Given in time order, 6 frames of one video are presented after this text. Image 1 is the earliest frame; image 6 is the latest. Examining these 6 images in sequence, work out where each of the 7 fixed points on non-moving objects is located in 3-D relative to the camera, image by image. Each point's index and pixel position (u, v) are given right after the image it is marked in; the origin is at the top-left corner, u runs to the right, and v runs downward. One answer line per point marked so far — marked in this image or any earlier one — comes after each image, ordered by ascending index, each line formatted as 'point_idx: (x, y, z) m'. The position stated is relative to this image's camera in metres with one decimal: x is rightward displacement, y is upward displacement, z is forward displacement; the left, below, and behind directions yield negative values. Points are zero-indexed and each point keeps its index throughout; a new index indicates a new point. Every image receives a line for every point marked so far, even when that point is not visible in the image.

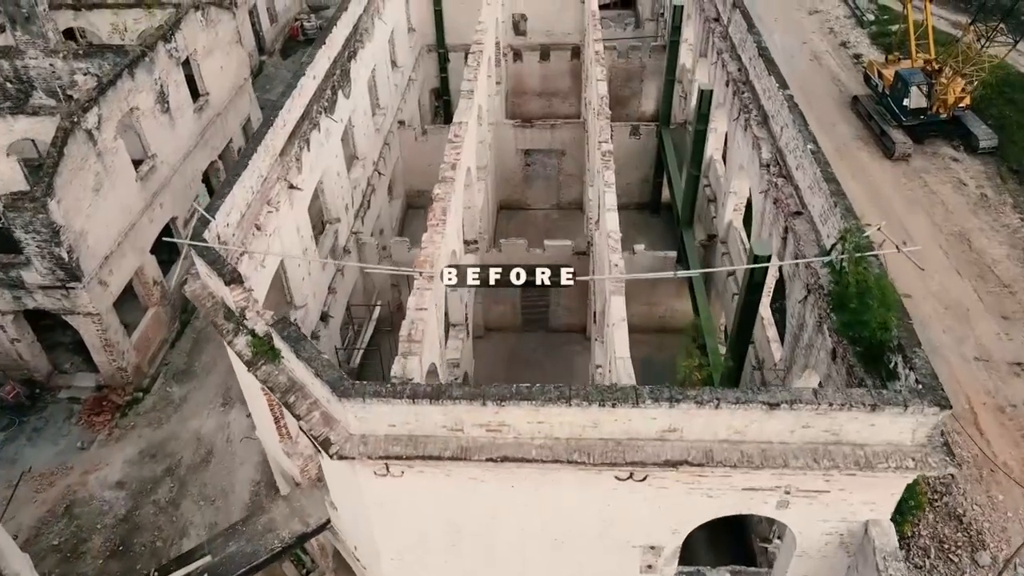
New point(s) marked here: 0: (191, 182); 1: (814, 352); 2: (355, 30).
0: (-8.0, +2.6, +19.2) m
1: (+3.8, -0.8, +9.6) m
2: (-3.4, +5.6, +16.7) m
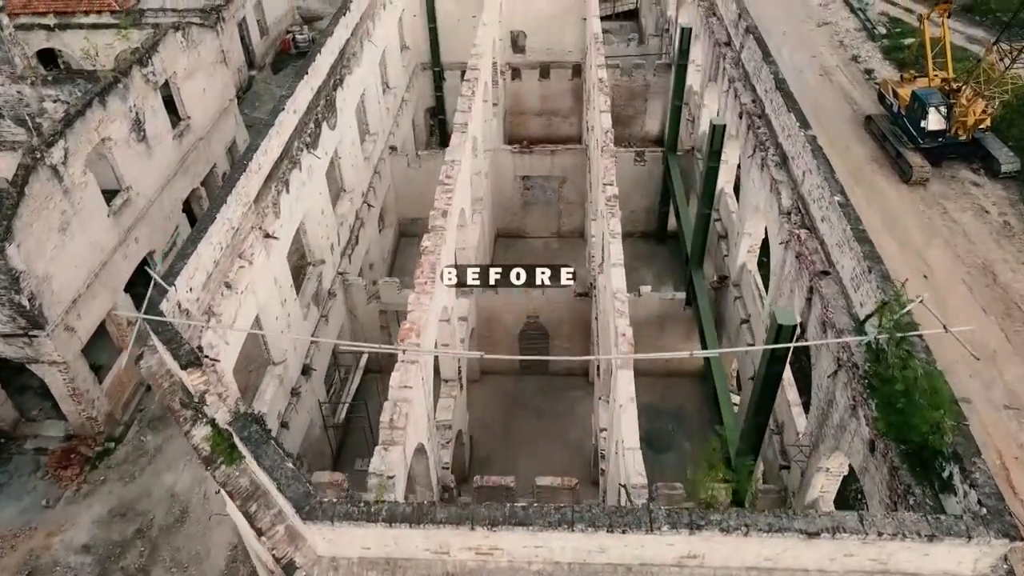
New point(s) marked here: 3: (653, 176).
0: (-8.1, +1.8, +18.1) m
1: (+3.7, -1.7, +8.6) m
2: (-3.5, +4.8, +15.7) m
3: (+3.5, +2.8, +19.2) m
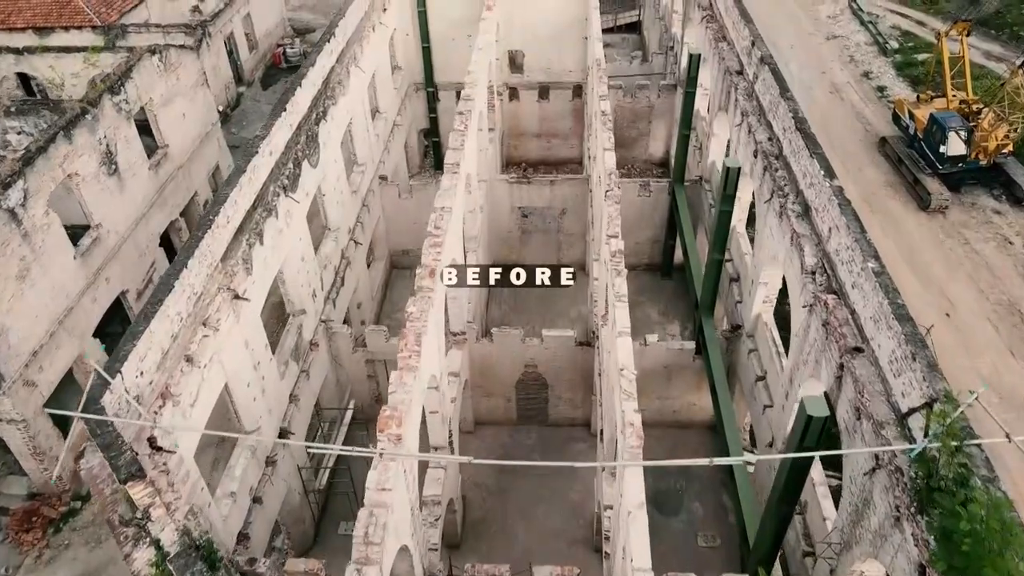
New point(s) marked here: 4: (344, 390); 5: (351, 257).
0: (-8.1, +0.9, +17.0) m
1: (+3.7, -2.6, +7.5) m
2: (-3.5, +3.9, +14.6) m
3: (+3.5, +1.9, +18.1) m
4: (-3.3, -2.0, +14.8) m
5: (-3.3, +0.6, +15.8) m
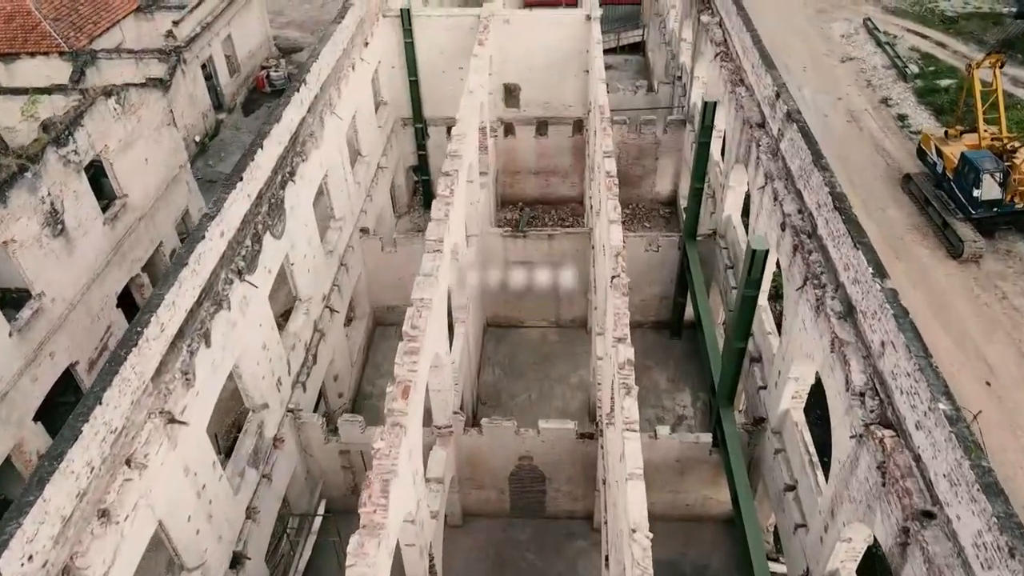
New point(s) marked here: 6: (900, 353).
0: (-8.3, -0.5, +15.4) m
1: (+3.6, -3.9, +5.8) m
2: (-3.7, +2.5, +12.9) m
3: (+3.3, +0.5, +16.5) m
4: (-3.4, -3.3, +13.2) m
5: (-3.4, -0.7, +14.1) m
6: (+4.0, -0.7, +7.8) m
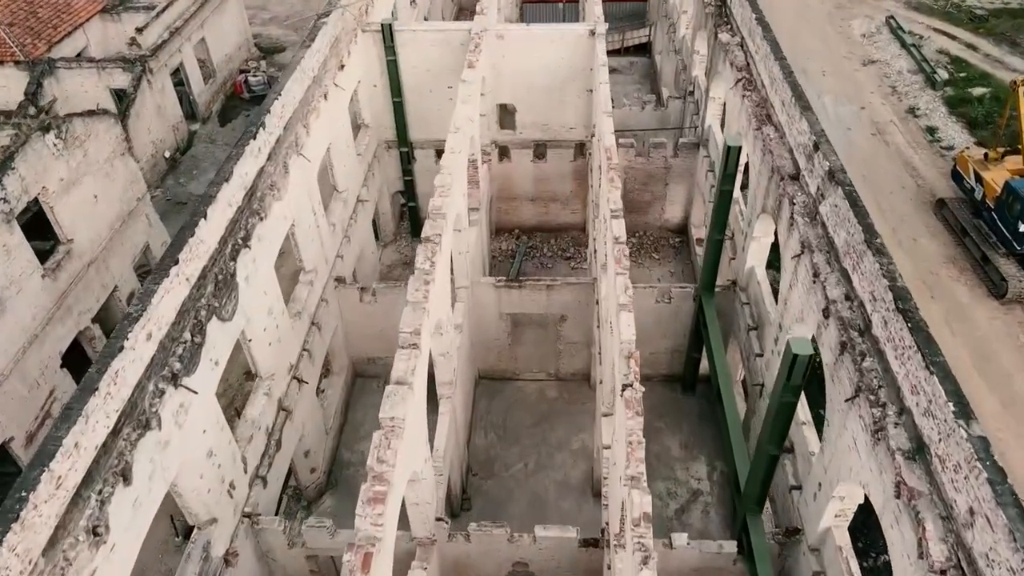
0: (-8.4, -1.6, +13.6) m
1: (+3.4, -5.3, +4.2) m
2: (-3.8, +1.3, +11.1) m
3: (+3.2, -0.5, +14.7) m
4: (-3.5, -4.5, +11.5) m
5: (-3.6, -1.9, +12.4) m
6: (+3.9, -2.0, +6.1) m
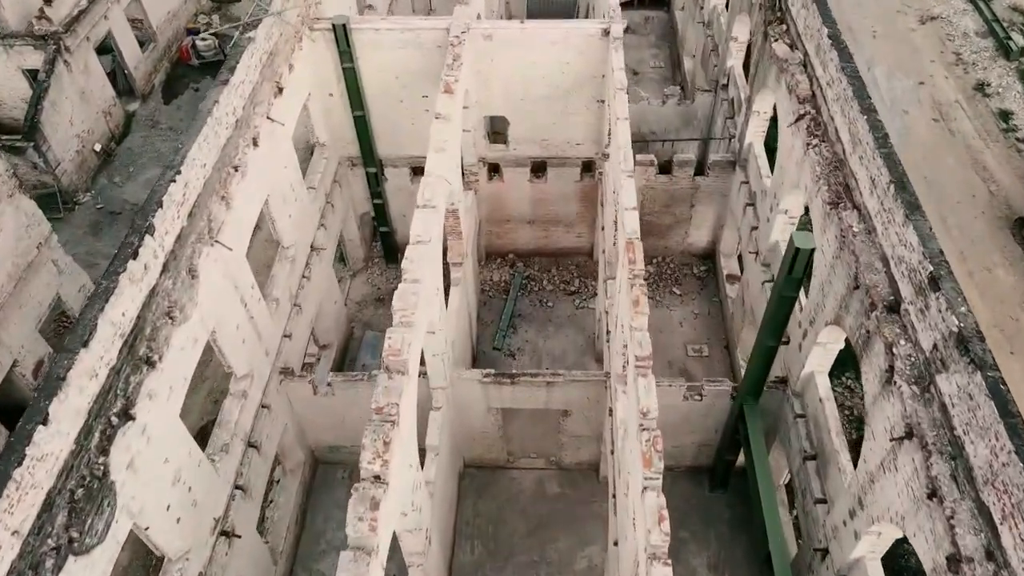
0: (-8.5, -3.1, +10.8) m
1: (+3.3, -7.9, +1.9) m
2: (-3.9, -0.5, +7.9) m
3: (+3.1, -1.9, +11.7) m
4: (-3.6, -6.3, +9.1) m
5: (-3.7, -3.5, +9.6) m
6: (+3.7, -4.4, +3.4) m
